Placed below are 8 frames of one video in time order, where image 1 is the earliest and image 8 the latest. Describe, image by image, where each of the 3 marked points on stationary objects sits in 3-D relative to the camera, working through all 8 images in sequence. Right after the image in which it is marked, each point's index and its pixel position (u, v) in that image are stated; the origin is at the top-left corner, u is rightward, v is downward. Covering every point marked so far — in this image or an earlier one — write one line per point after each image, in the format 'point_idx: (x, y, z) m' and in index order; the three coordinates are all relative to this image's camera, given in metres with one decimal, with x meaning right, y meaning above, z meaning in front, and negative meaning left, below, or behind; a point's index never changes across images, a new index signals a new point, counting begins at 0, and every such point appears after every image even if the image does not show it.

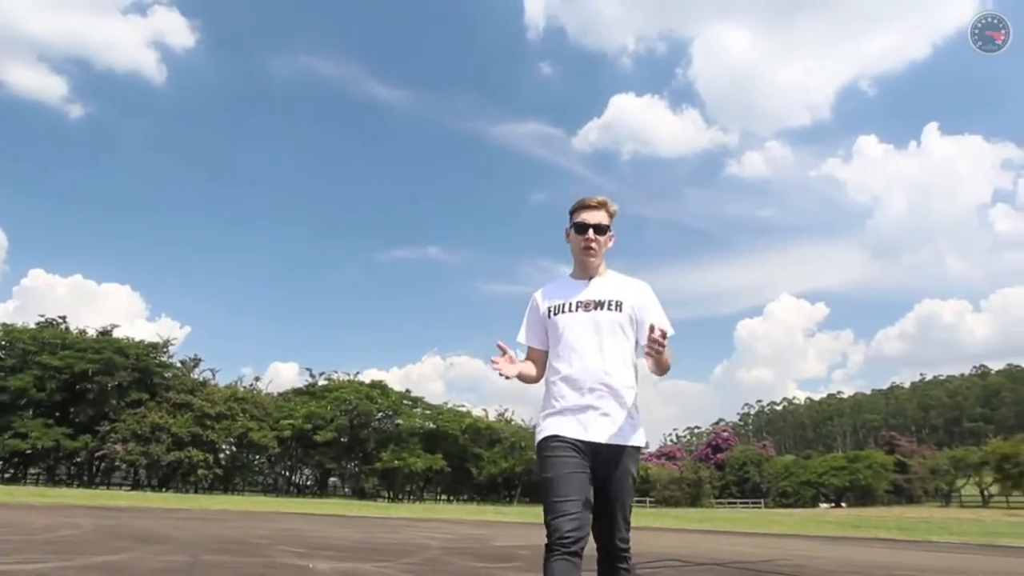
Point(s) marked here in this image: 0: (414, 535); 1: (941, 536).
0: (-1.3, -3.3, +10.3) m
1: (+8.4, -4.9, +15.2) m
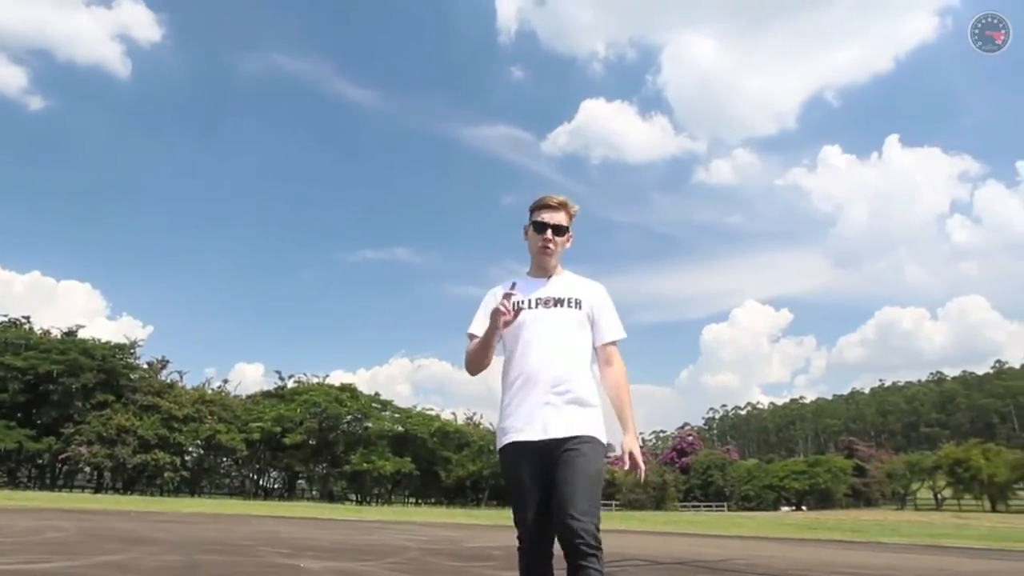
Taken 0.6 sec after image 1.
0: (-1.7, -3.5, +10.7) m
1: (+7.8, -5.1, +15.9) m
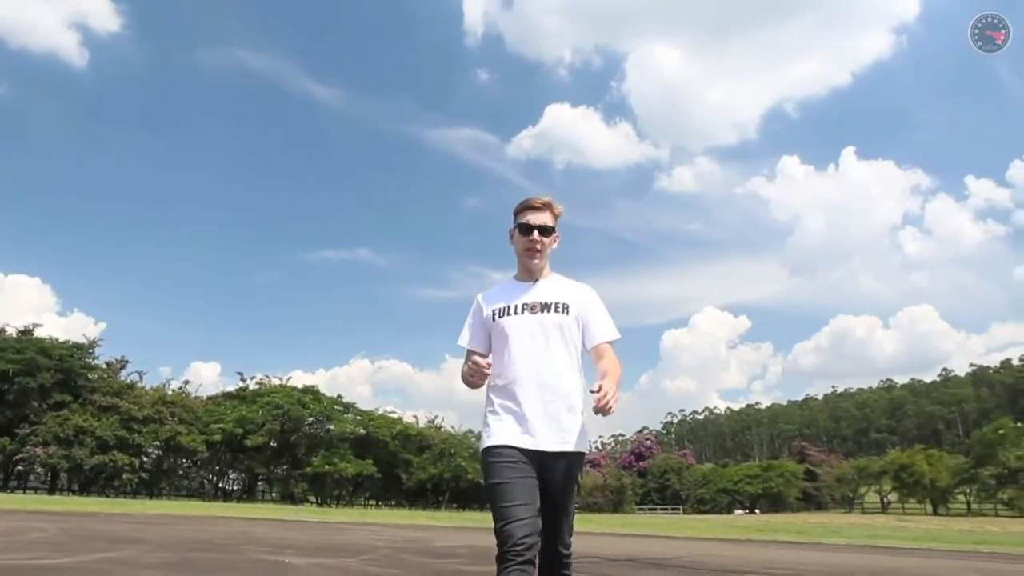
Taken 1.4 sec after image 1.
0: (-2.2, -3.6, +11.2) m
1: (+7.0, -5.5, +16.9) m
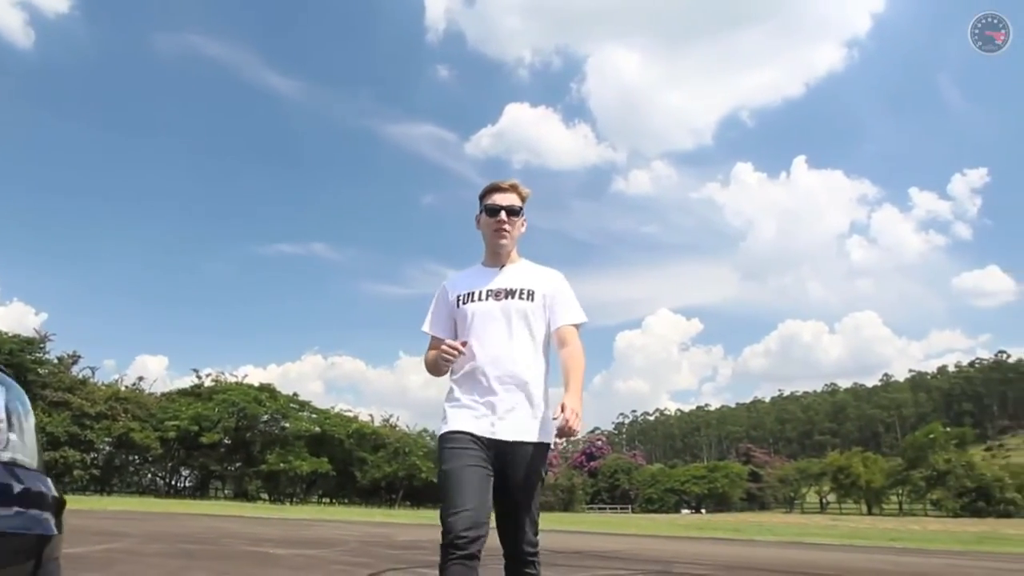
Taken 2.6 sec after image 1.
0: (-2.9, -3.8, +12.0) m
1: (+5.9, -5.8, +18.1) m
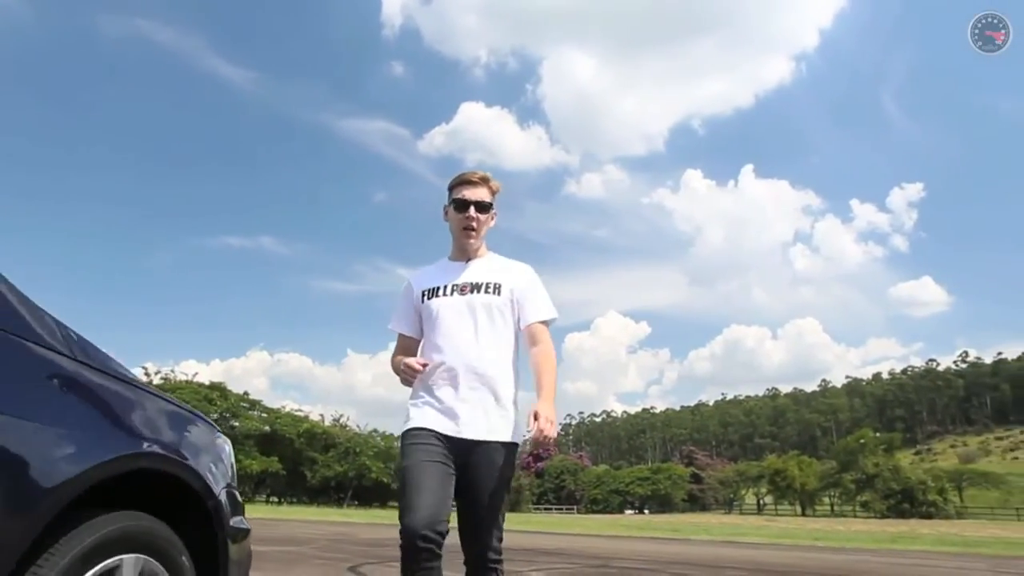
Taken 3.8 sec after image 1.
0: (-3.6, -4.0, +12.6) m
1: (+4.7, -6.2, +19.4) m
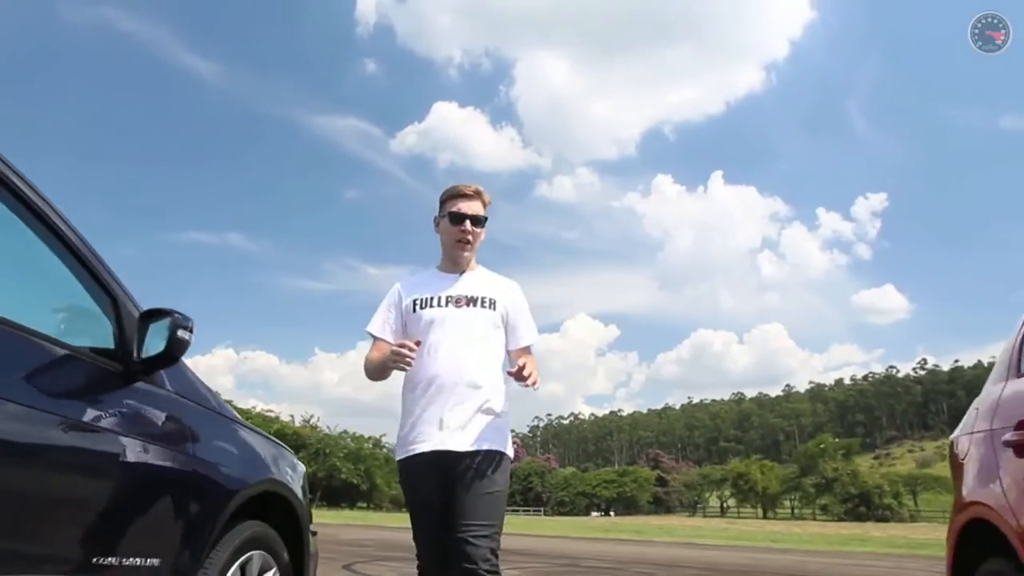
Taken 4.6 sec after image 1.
0: (-4.1, -4.1, +13.1) m
1: (+4.0, -6.5, +20.1) m
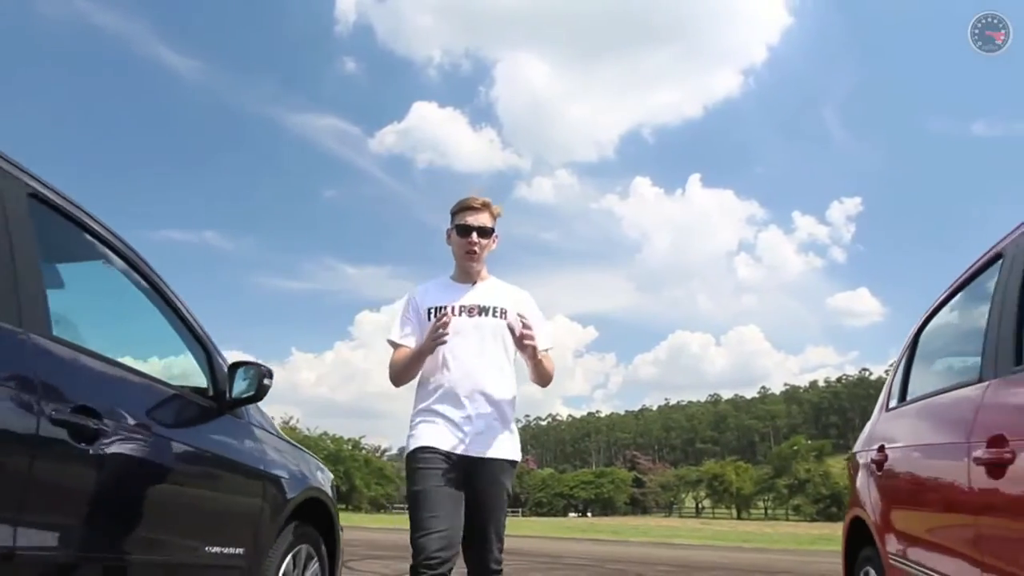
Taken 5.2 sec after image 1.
0: (-4.4, -4.2, +13.4) m
1: (+3.4, -6.7, +20.7) m
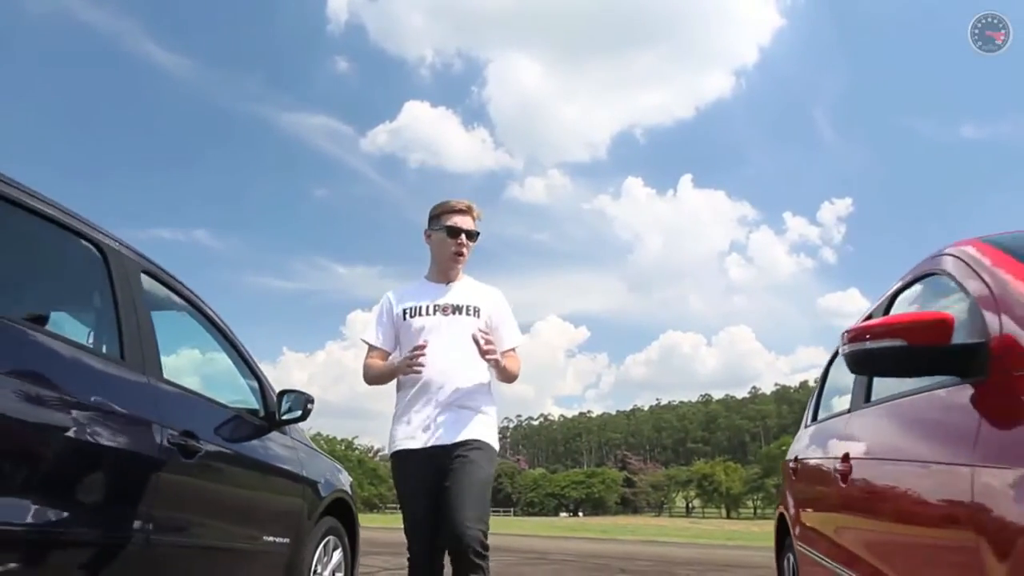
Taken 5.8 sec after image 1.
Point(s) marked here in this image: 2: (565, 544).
0: (-4.6, -4.4, +13.9) m
1: (+3.2, -6.8, +21.2) m
2: (+1.2, -5.3, +16.0) m
